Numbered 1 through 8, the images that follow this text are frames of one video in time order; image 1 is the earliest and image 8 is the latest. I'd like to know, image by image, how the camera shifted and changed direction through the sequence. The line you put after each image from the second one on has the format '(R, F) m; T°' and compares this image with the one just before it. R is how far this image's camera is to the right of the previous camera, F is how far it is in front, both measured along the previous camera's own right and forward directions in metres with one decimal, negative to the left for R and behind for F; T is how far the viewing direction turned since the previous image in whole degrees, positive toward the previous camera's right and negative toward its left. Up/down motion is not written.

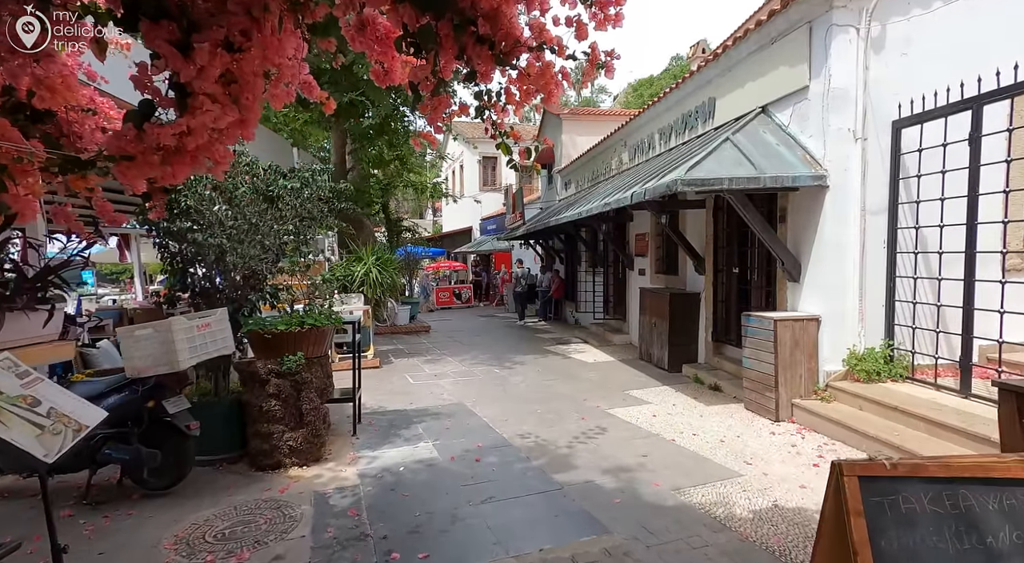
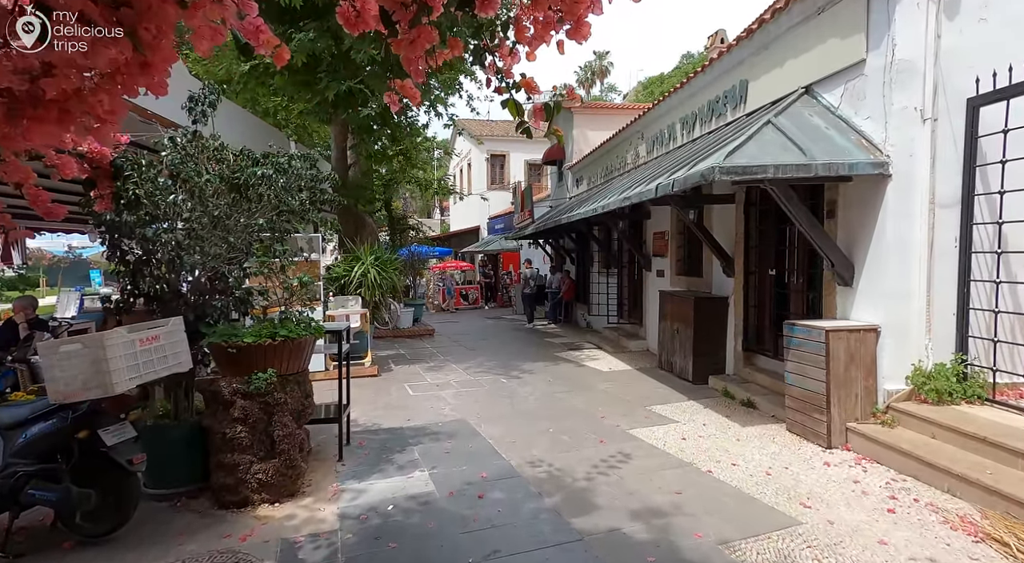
(0.0, +0.8) m; -1°
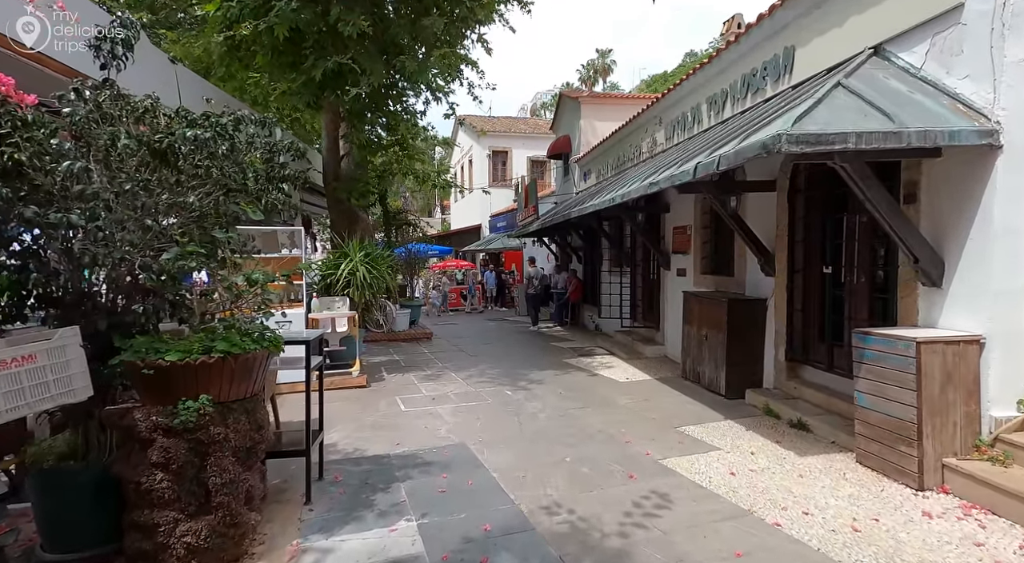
(-0.1, +1.0) m; 0°
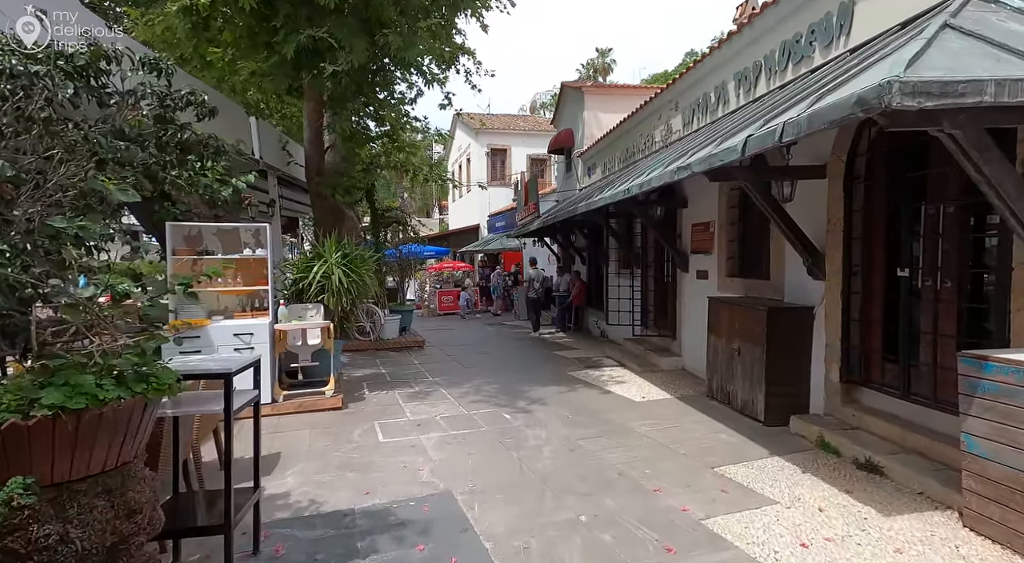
(0.0, +1.1) m; 0°
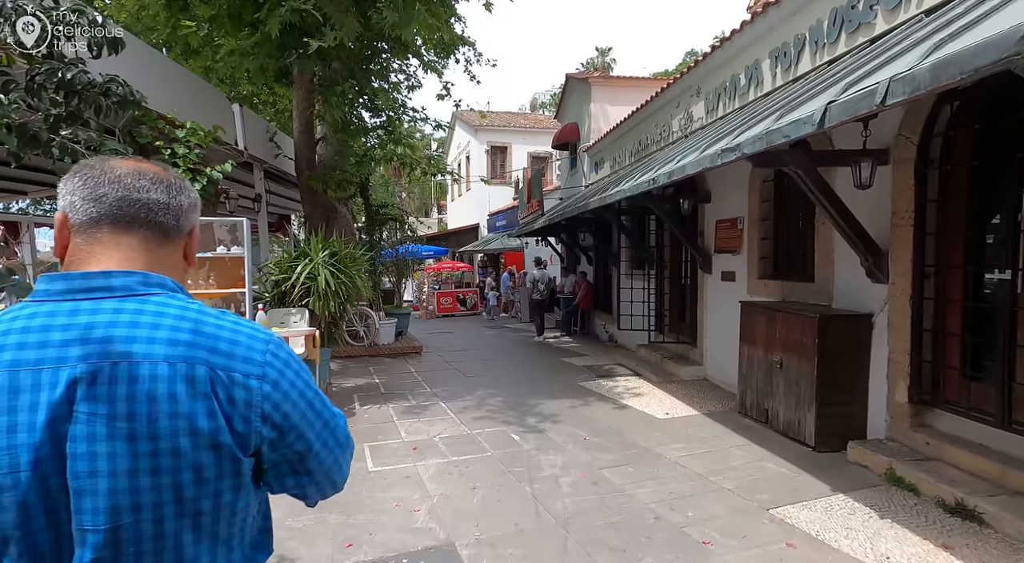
(-0.1, +0.8) m; 0°
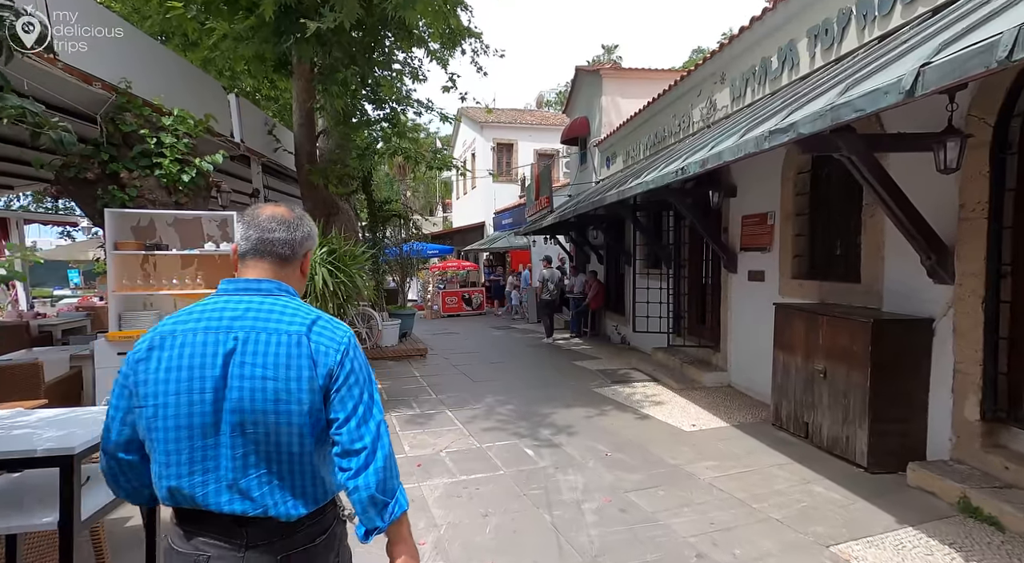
(-0.1, +0.5) m; 0°
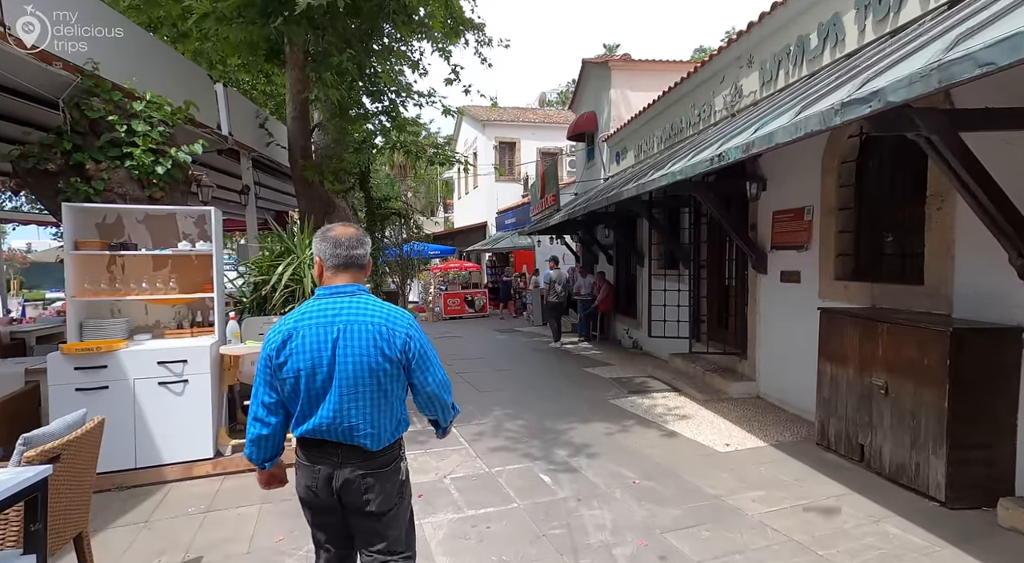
(-0.1, +0.7) m; 0°
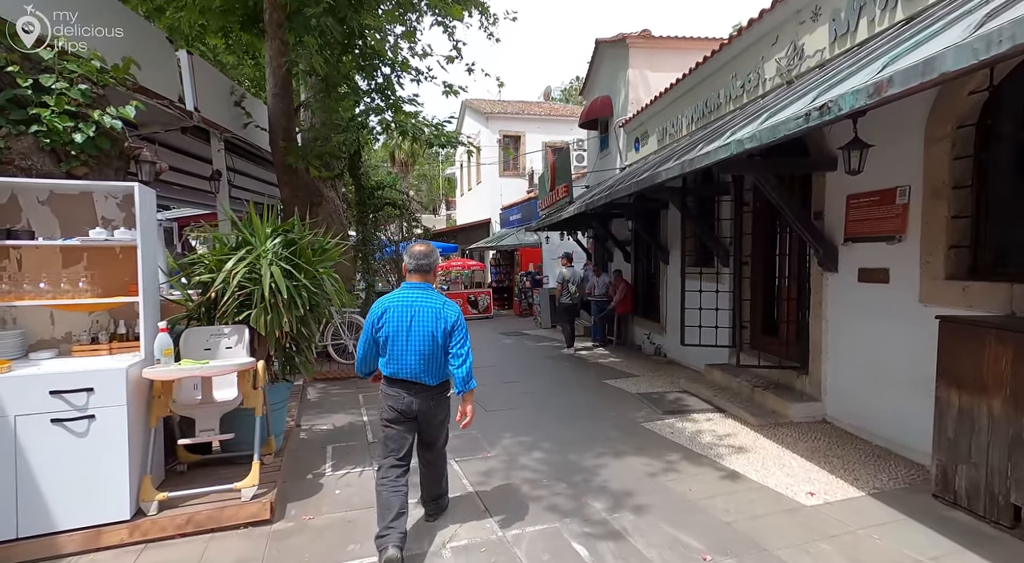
(-0.1, +1.3) m; 0°
